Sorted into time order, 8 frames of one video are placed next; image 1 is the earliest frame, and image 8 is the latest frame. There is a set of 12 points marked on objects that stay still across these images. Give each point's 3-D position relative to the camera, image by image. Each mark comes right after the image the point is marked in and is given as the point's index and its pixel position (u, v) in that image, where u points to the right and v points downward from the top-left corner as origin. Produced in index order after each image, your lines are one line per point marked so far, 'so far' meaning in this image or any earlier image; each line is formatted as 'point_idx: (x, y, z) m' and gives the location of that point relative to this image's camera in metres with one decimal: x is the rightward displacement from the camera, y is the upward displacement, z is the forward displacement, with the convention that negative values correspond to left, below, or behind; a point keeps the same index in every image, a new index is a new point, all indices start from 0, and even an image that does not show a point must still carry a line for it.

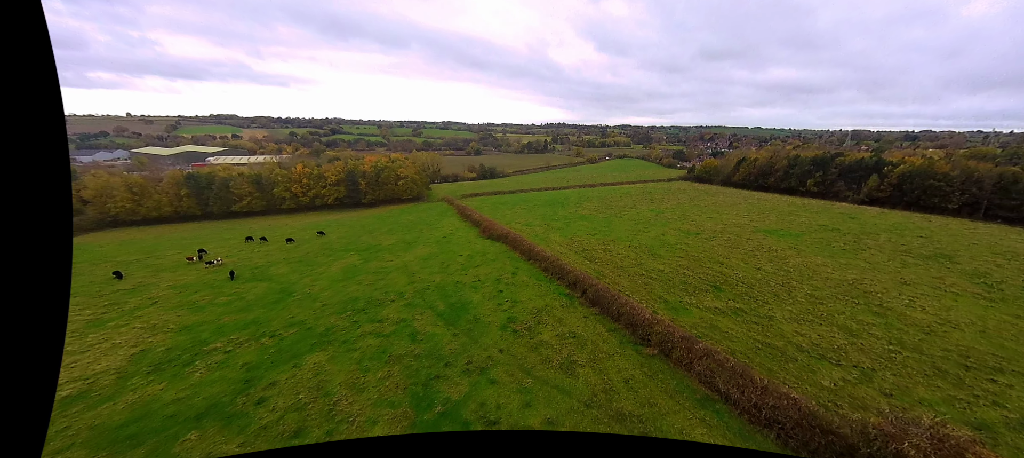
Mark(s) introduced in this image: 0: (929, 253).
0: (+23.7, -1.4, +19.2) m
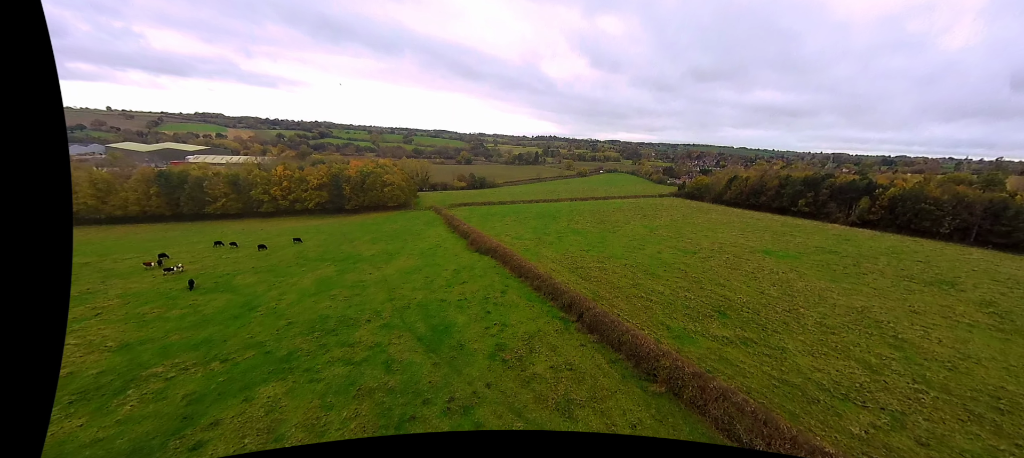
0: (+23.2, -2.8, +18.7) m
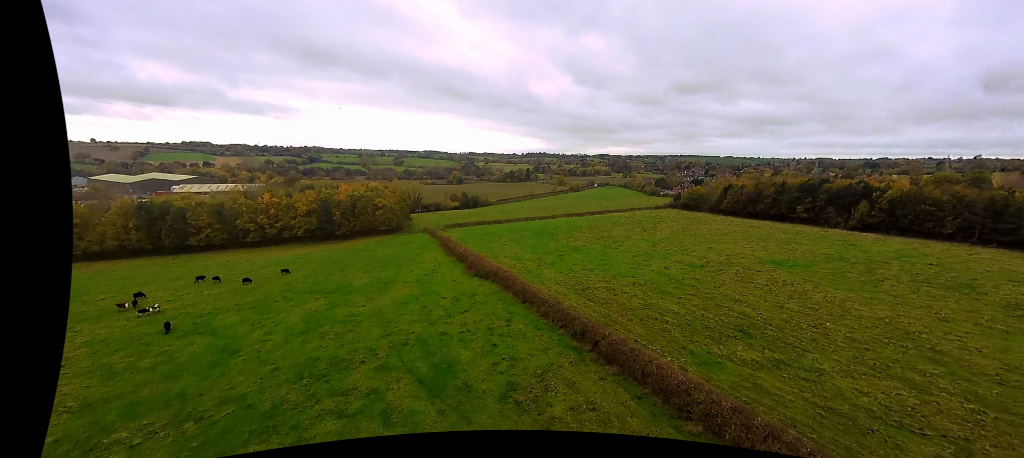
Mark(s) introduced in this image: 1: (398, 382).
0: (+23.4, -2.9, +18.0) m
1: (-3.9, -5.2, +11.7) m
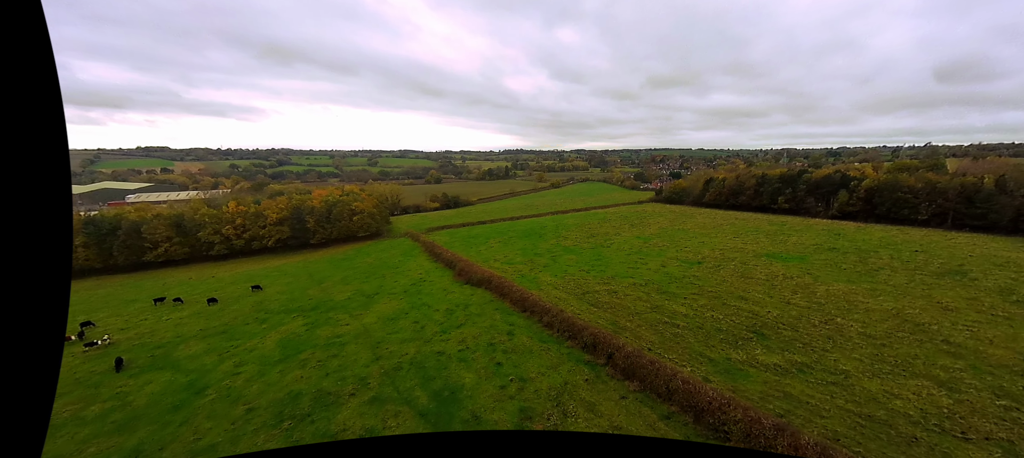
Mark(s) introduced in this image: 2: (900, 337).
0: (+23.2, -2.3, +18.3) m
1: (-3.5, -5.7, +10.3) m
2: (+14.5, -4.0, +12.6) m
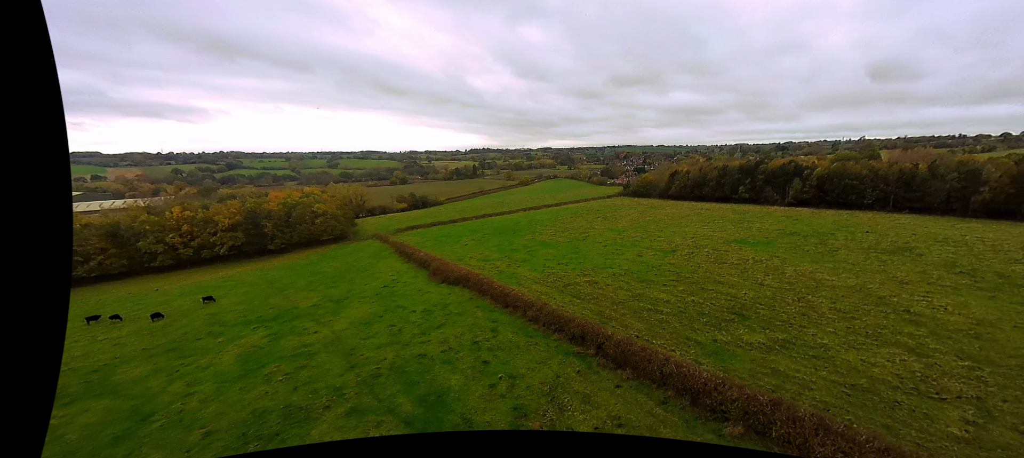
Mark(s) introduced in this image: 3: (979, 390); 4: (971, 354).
0: (+22.1, -1.1, +19.8) m
1: (-3.7, -5.5, +9.5) m
2: (+13.9, -3.2, +13.3) m
3: (+12.2, -4.2, +8.8) m
4: (+13.8, -3.7, +10.2) m
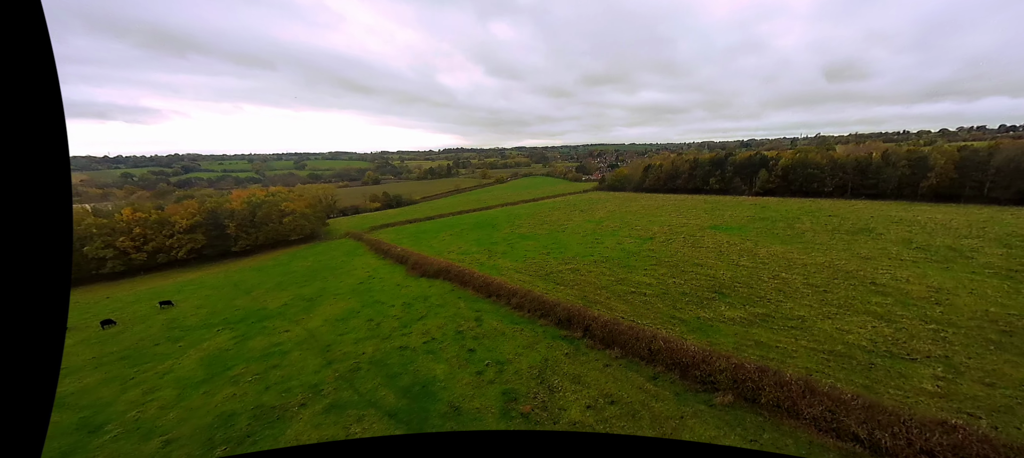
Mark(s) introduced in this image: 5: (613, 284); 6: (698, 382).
0: (+20.9, 0.0, +20.9) m
1: (-4.0, -5.0, +8.9) m
2: (+13.3, -2.2, +13.9) m
3: (+11.9, -3.3, +9.3) m
4: (+13.4, -2.8, +10.8) m
5: (+4.8, -2.6, +16.1) m
6: (+4.8, -4.0, +8.9) m
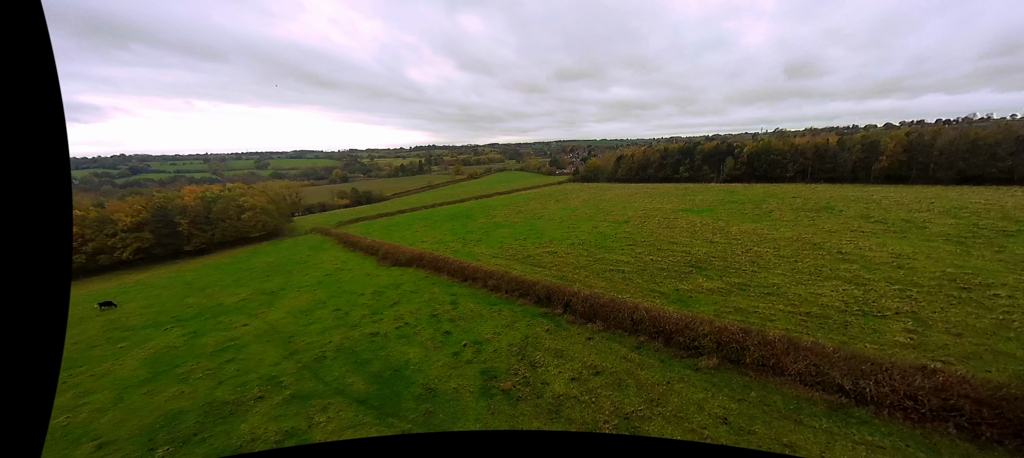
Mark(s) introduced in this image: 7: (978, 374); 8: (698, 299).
0: (+19.4, +1.4, +21.8) m
1: (-4.4, -4.3, +8.0) m
2: (+12.4, -1.0, +14.3) m
3: (+11.3, -2.2, +9.6) m
4: (+12.7, -1.6, +11.2) m
5: (+3.7, -1.6, +15.9) m
6: (+4.3, -3.1, +8.7) m
7: (+8.8, -2.7, +6.4) m
8: (+6.1, -2.3, +11.2) m
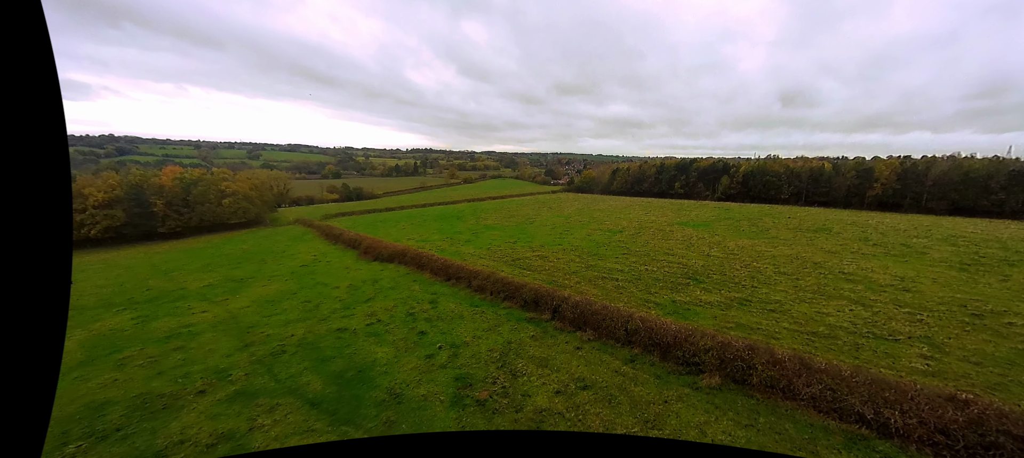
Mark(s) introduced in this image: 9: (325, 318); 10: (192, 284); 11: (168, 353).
0: (+18.9, 0.0, +21.4) m
1: (-4.9, -3.8, +6.9) m
2: (+11.8, -1.8, +13.7) m
3: (+10.8, -2.7, +8.9) m
4: (+12.2, -2.3, +10.6) m
5: (+3.1, -1.8, +15.1) m
6: (+3.8, -3.1, +7.8) m
7: (+8.4, -3.0, +5.7) m
8: (+5.6, -2.6, +10.4) m
9: (-6.4, -3.1, +11.7) m
10: (-16.6, -2.8, +17.6) m
11: (-10.0, -3.6, +9.8) m
